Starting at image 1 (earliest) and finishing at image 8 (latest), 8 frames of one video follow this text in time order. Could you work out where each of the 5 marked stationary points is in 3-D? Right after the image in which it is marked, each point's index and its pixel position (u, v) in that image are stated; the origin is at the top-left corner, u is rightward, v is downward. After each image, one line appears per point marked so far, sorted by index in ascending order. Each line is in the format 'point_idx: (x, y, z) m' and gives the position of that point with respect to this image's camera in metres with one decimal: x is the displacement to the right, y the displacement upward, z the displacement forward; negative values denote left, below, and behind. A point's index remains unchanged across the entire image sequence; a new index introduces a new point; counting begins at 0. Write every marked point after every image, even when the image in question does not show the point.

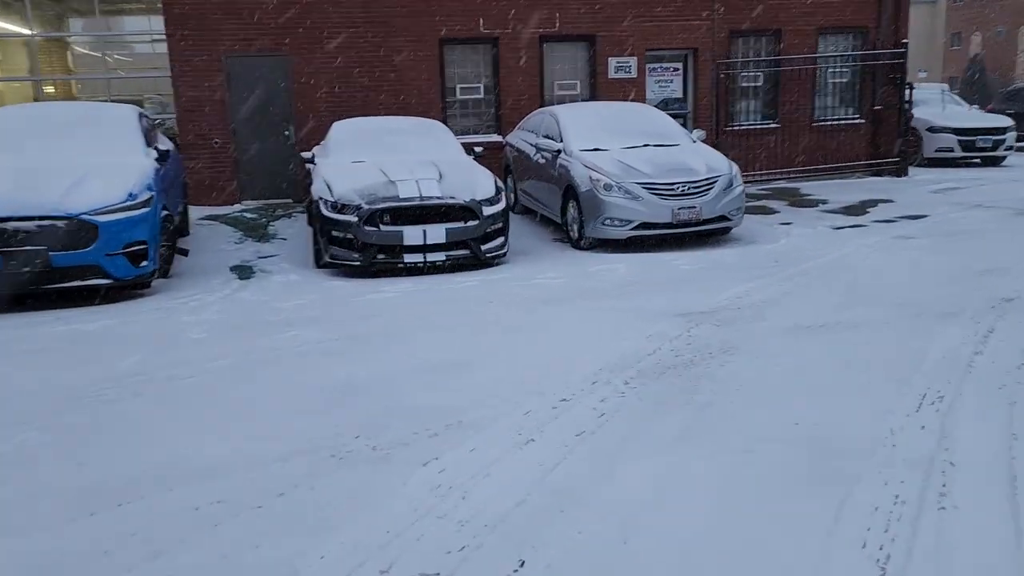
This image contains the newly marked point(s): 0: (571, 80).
0: (+1.0, +3.5, +14.1) m
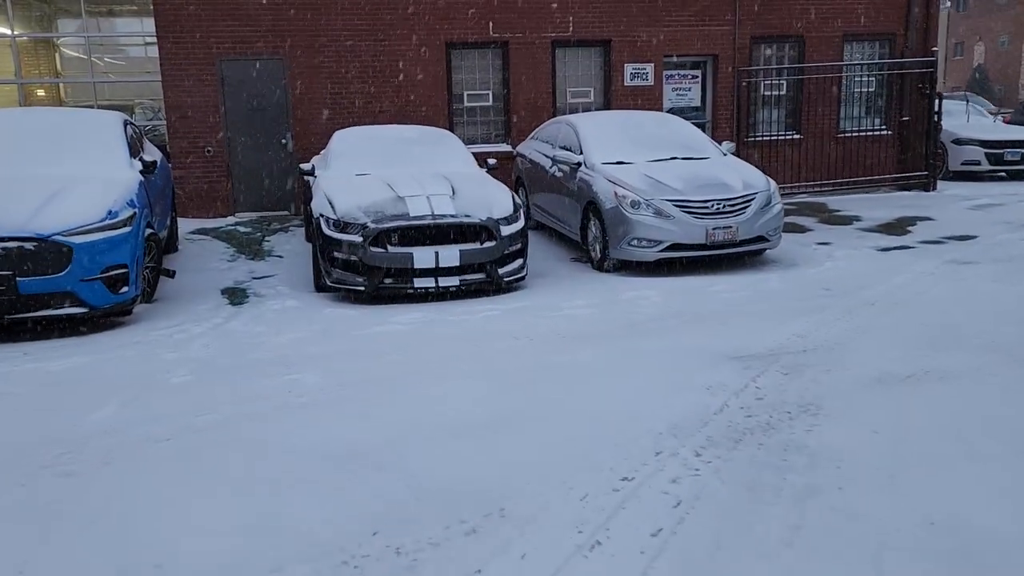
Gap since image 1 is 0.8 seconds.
0: (+1.2, +3.2, +13.4) m
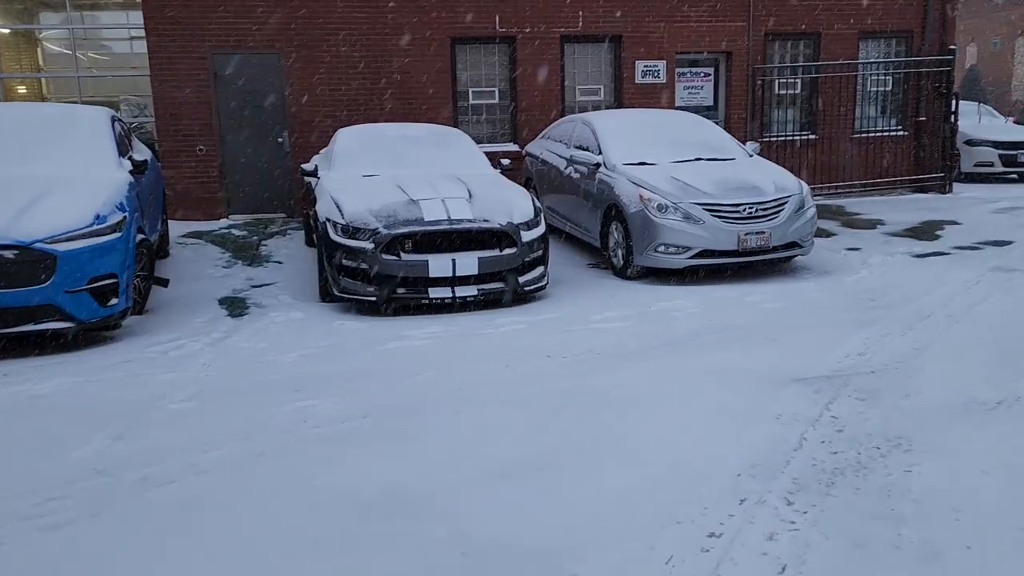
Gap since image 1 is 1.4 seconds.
0: (+1.2, +3.1, +12.9) m
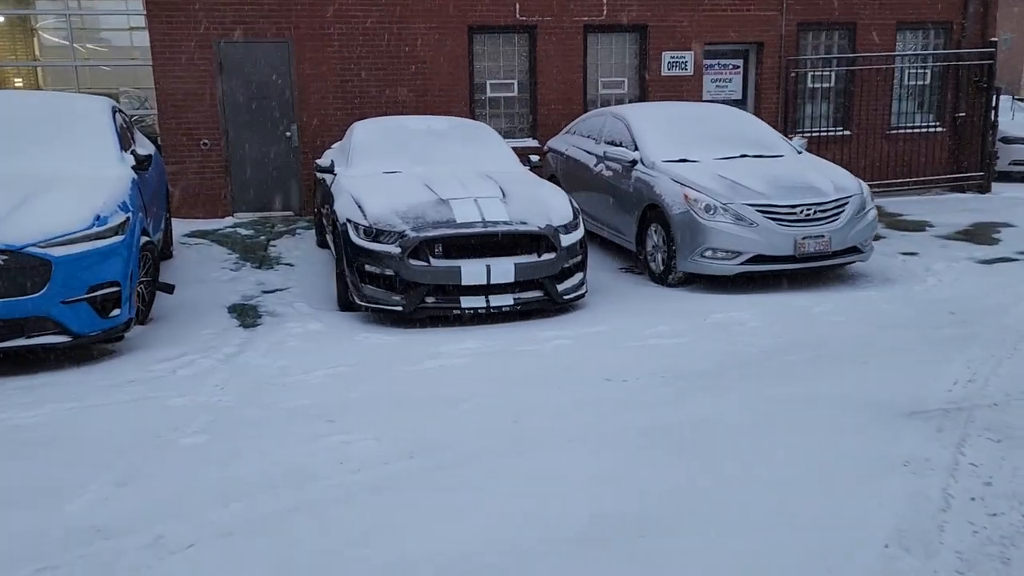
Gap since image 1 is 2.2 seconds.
0: (+1.5, +3.1, +12.2) m
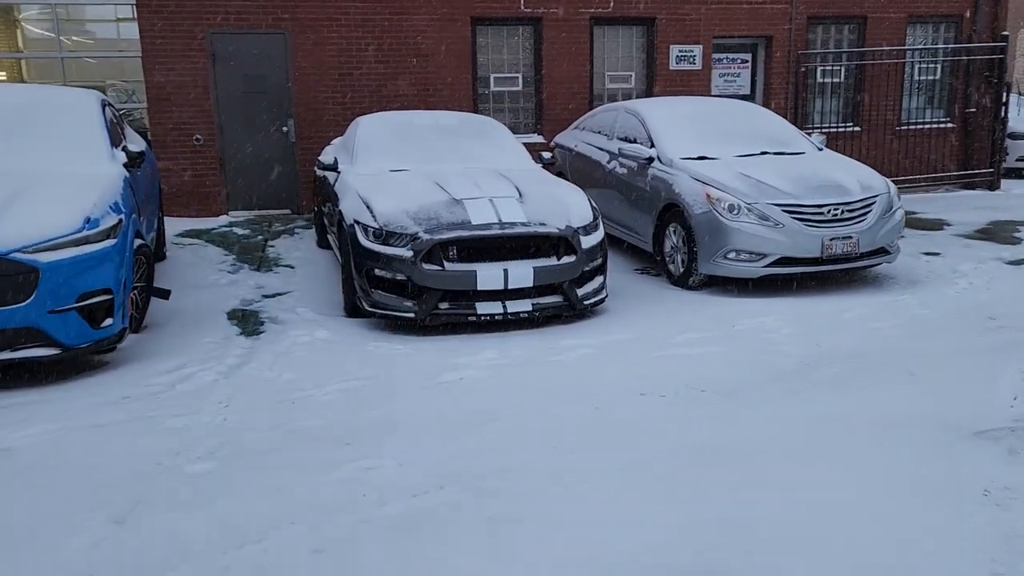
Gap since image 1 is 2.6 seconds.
0: (+1.6, +3.1, +11.9) m
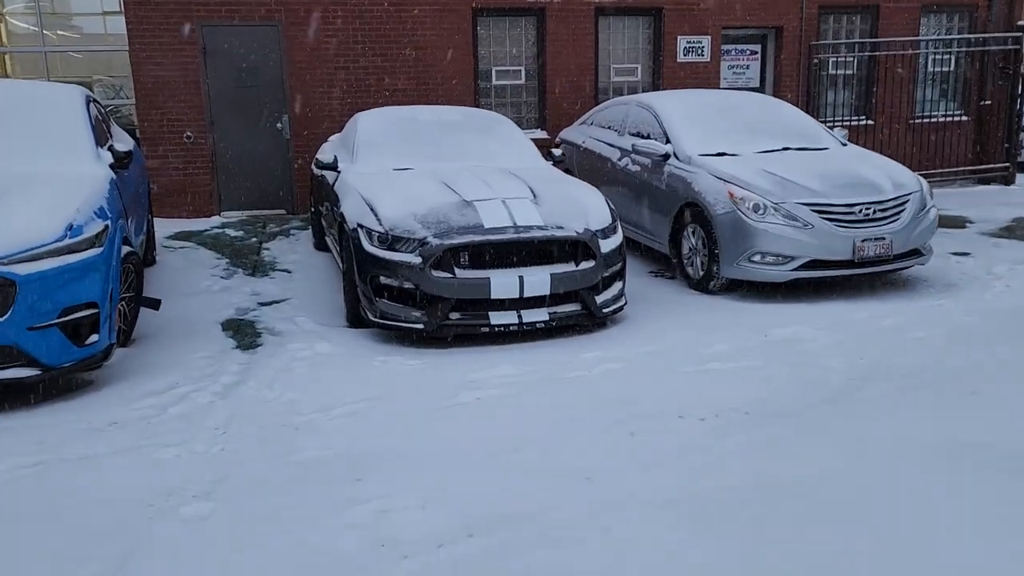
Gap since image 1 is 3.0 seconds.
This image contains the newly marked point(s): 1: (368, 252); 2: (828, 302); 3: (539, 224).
0: (+1.6, +3.1, +11.5) m
1: (-1.0, +0.2, +5.6) m
2: (+2.4, -0.1, +6.5) m
3: (+0.2, +0.4, +5.6) m
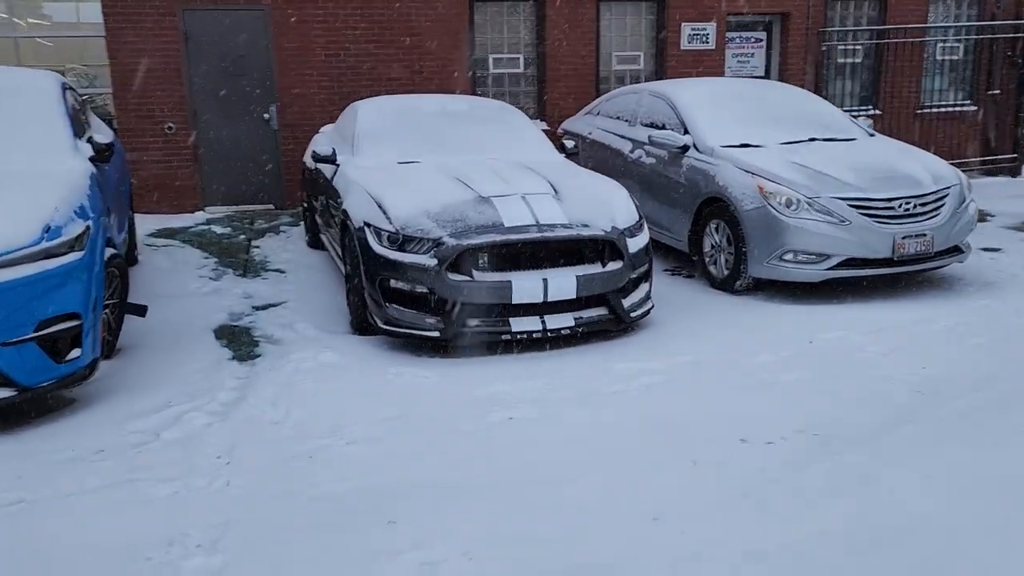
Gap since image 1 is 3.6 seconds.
0: (+1.6, +3.1, +11.0) m
1: (-0.8, +0.2, +5.1) m
2: (+2.5, -0.1, +6.1) m
3: (+0.3, +0.4, +5.1) m
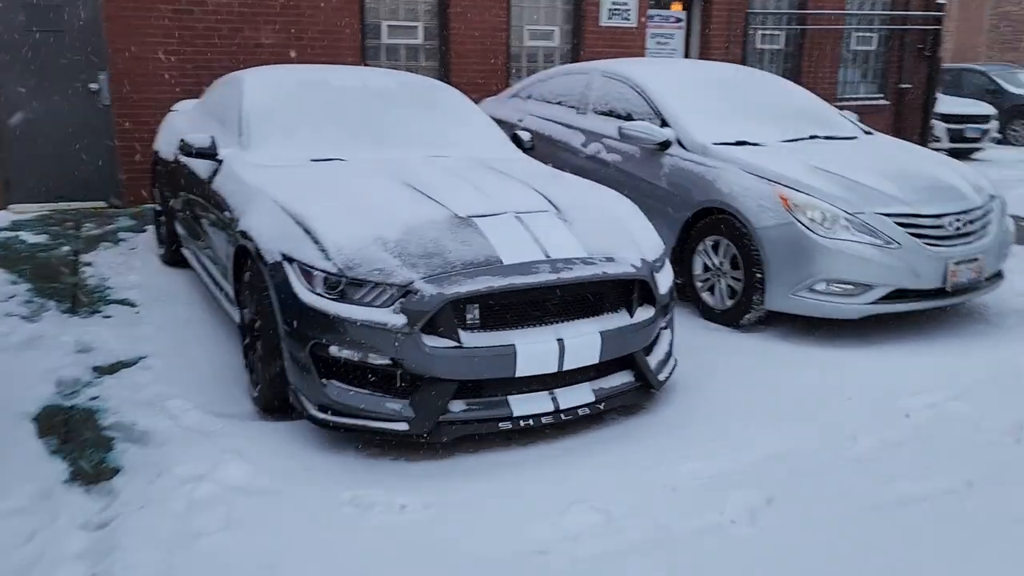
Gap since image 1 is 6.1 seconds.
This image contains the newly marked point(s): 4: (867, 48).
0: (+0.4, +3.0, +9.5) m
1: (-0.8, -0.1, +3.4) m
2: (+2.3, -0.3, +4.9) m
3: (+0.3, +0.1, +3.6) m
4: (+4.9, +3.3, +11.7) m
